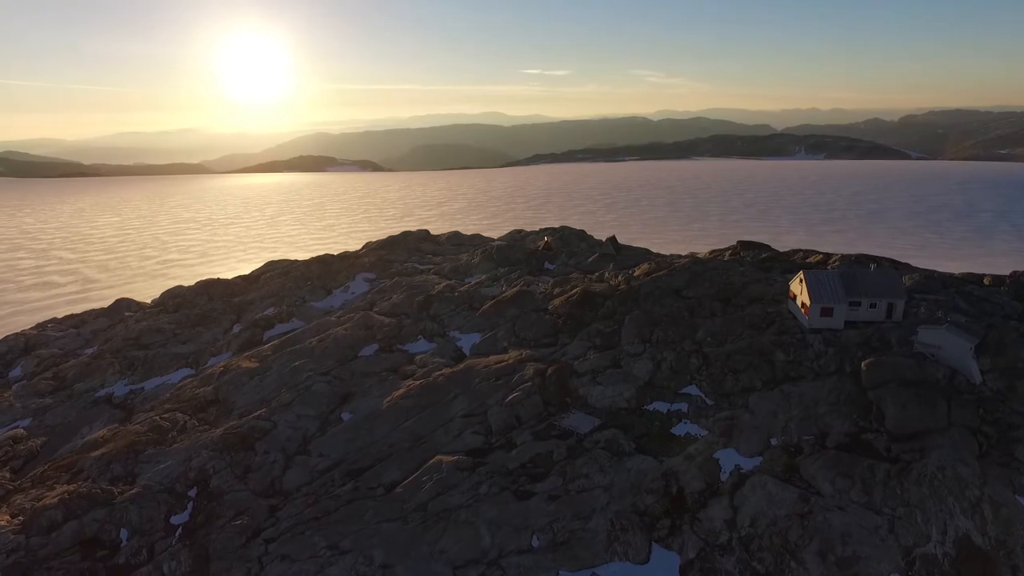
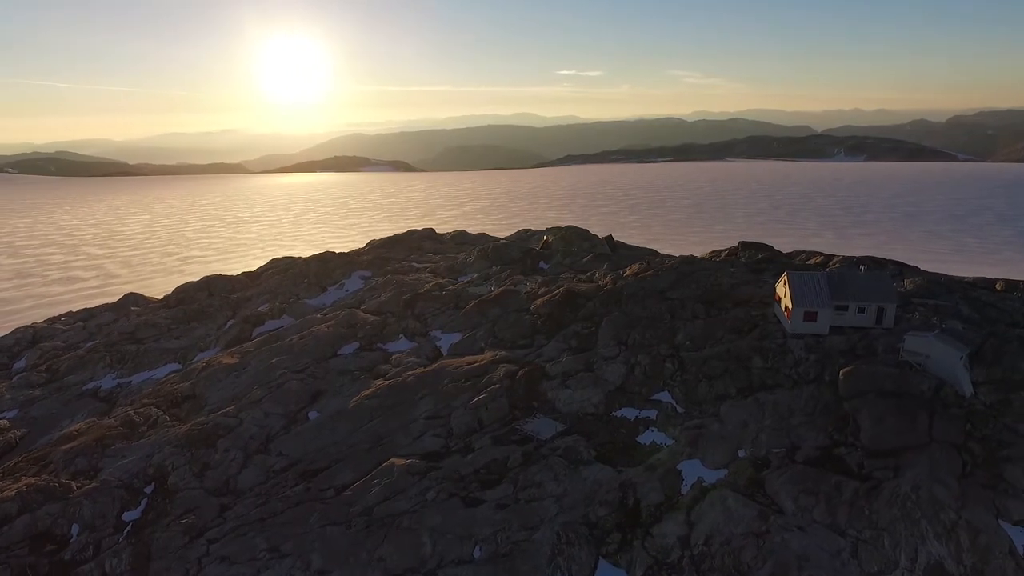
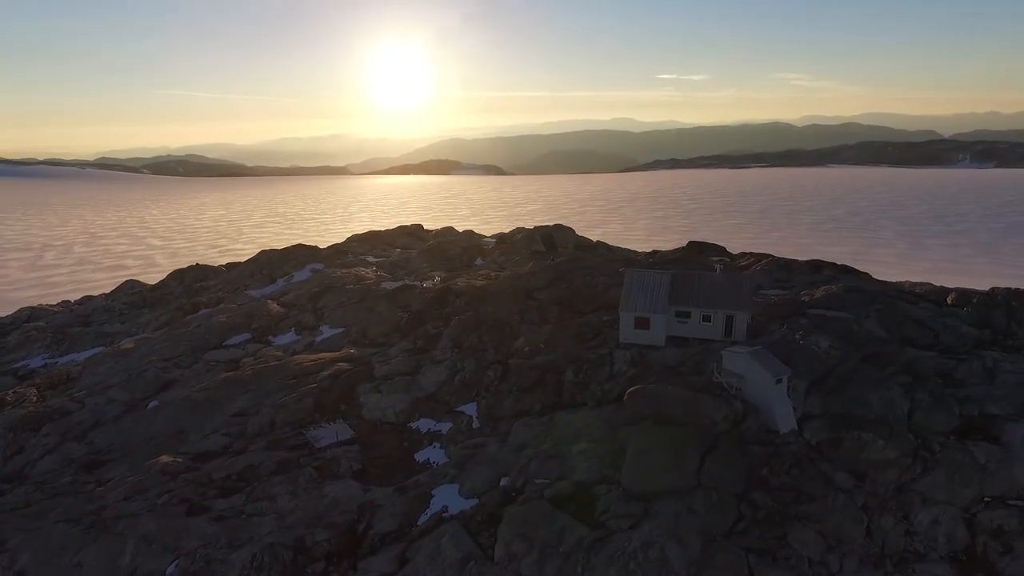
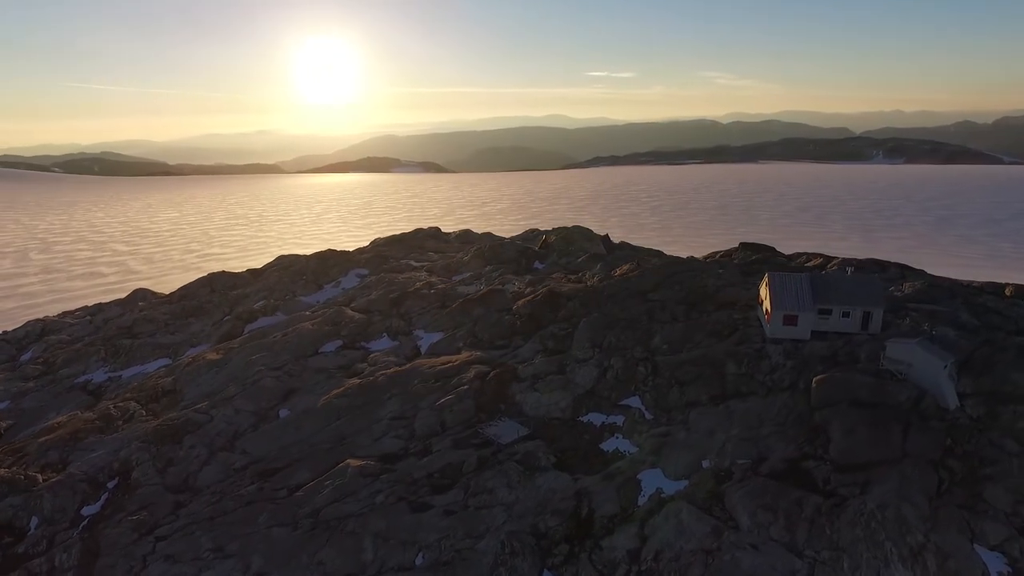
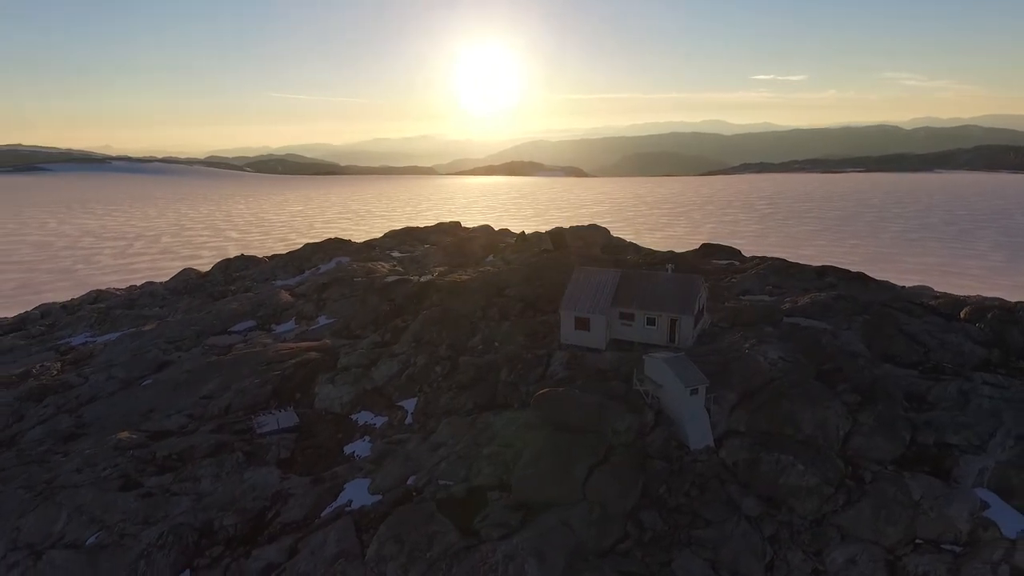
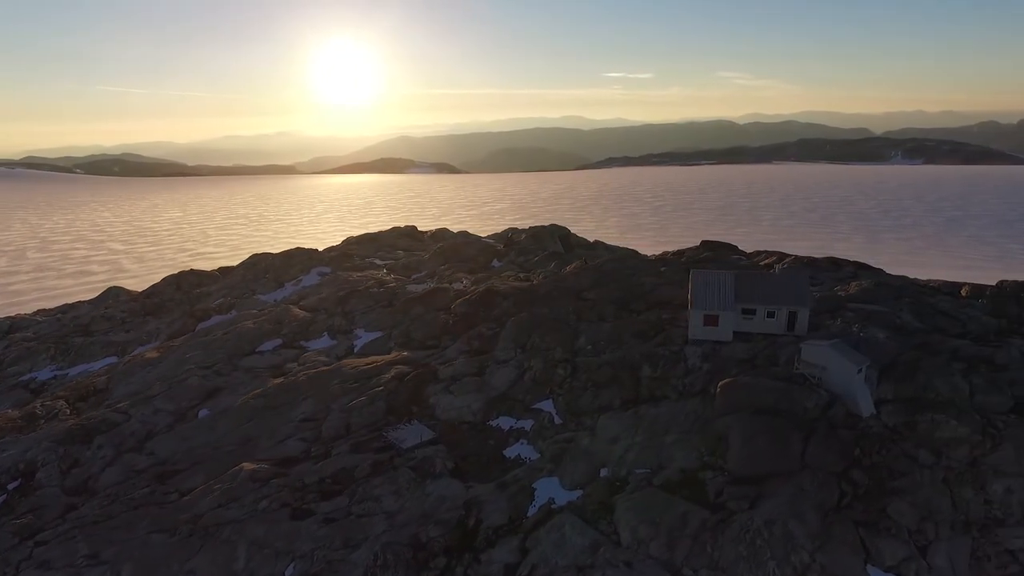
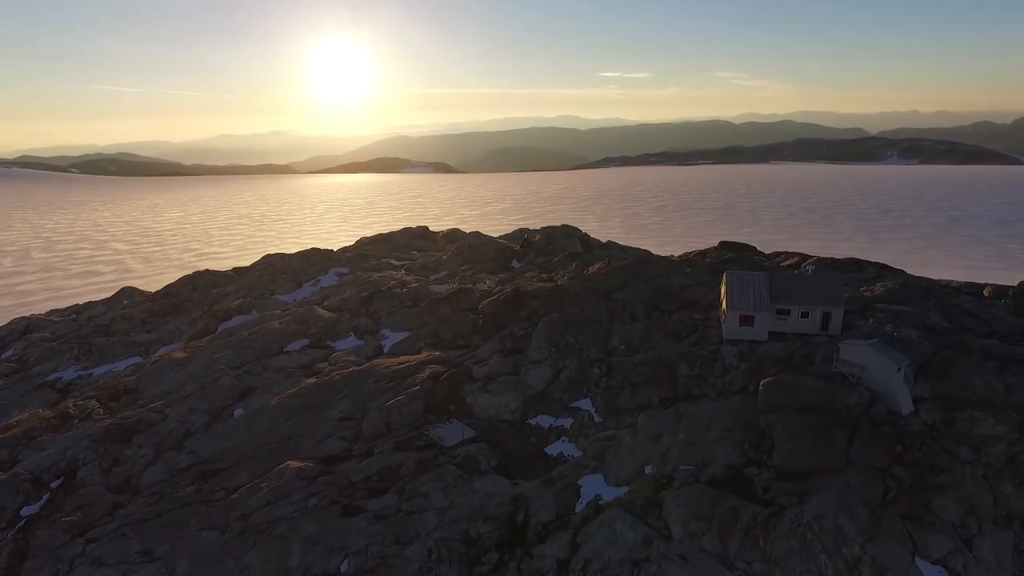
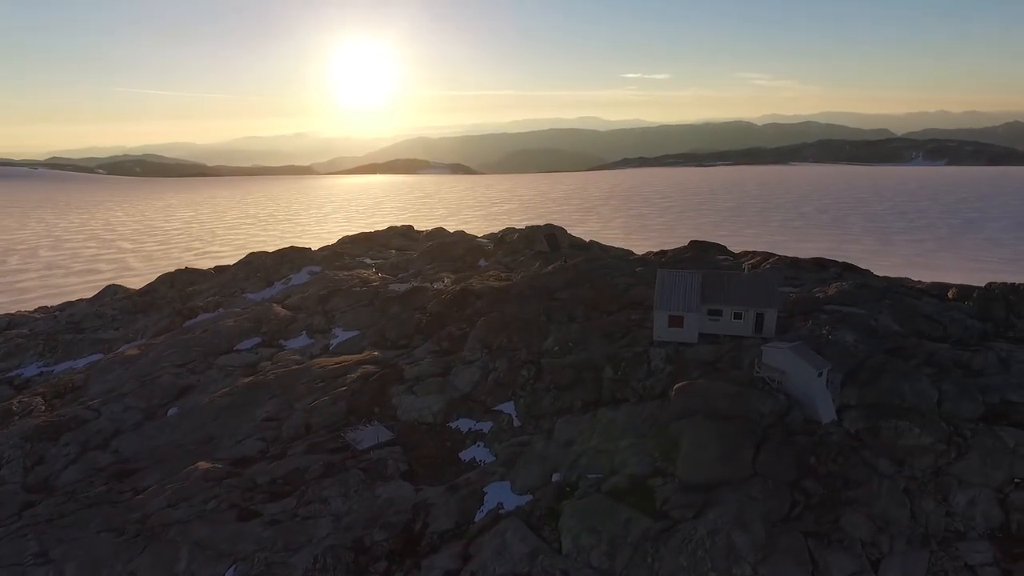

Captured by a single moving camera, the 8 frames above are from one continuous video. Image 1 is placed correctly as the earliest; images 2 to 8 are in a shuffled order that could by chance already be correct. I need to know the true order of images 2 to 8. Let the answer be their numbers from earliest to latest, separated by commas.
2, 4, 7, 6, 8, 3, 5
